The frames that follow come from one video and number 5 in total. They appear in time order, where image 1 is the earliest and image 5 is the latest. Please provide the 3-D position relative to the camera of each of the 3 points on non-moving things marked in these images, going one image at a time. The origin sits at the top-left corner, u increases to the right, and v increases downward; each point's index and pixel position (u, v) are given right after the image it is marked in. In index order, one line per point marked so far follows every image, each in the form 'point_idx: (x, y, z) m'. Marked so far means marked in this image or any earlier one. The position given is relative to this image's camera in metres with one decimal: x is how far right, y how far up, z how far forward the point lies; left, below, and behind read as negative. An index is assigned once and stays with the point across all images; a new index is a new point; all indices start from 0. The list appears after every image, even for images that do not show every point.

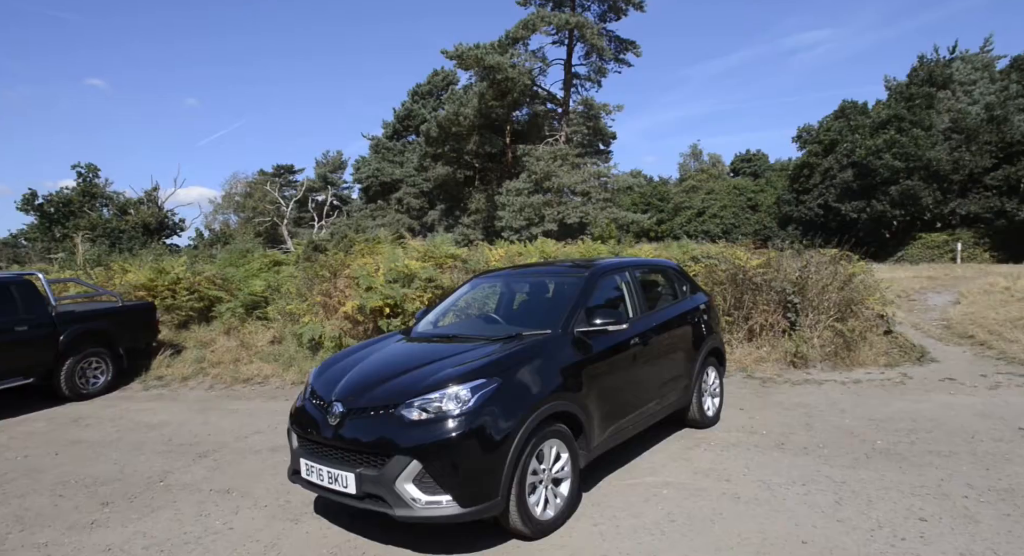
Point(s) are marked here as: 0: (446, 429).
0: (-0.3, -0.8, +2.8) m
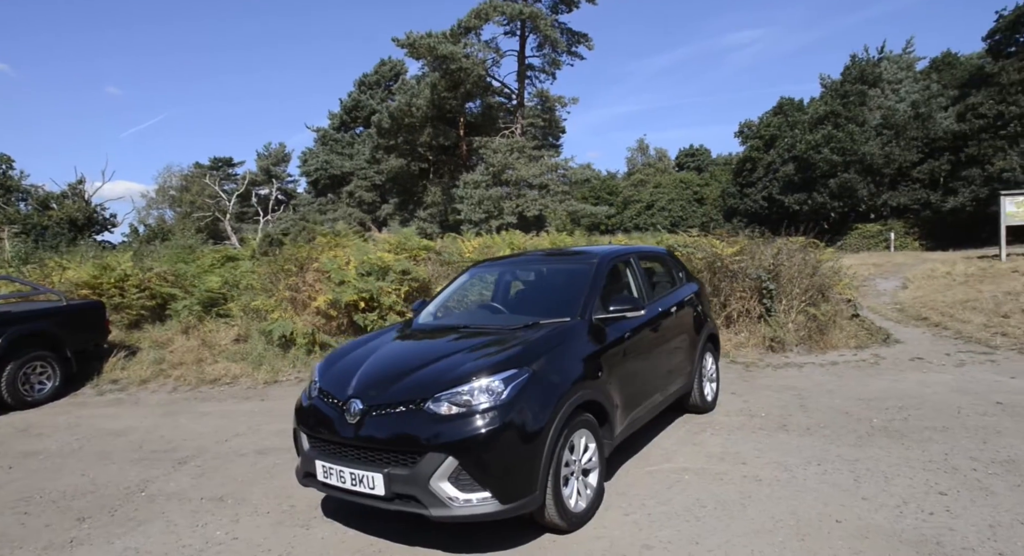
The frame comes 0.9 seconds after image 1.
0: (-0.1, -0.7, +2.7) m
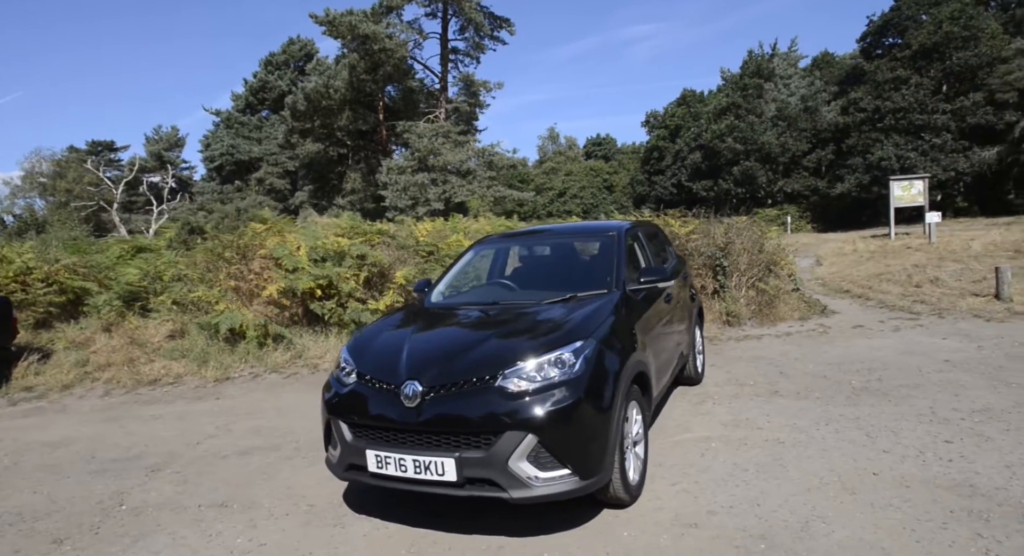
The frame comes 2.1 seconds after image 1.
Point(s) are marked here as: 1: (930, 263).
0: (+0.2, -0.5, +2.6) m
1: (+8.7, +0.3, +11.9) m
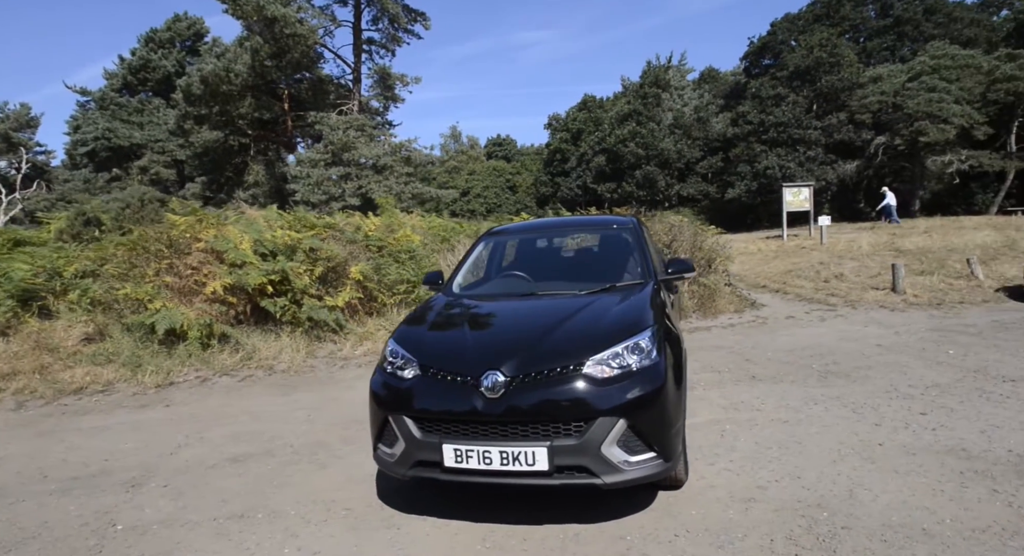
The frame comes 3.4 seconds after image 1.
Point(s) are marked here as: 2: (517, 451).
0: (+0.6, -0.5, +2.6) m
1: (+7.4, +0.4, +13.2) m
2: (0.0, -0.8, +2.5) m
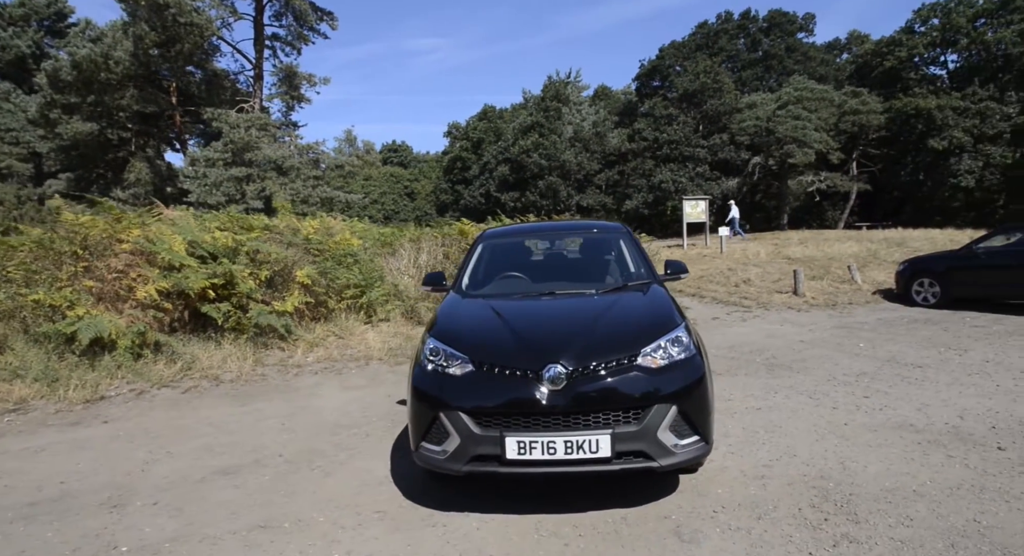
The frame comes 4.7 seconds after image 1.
0: (+0.9, -0.5, +2.8) m
1: (+5.6, +0.2, +14.5) m
2: (+0.3, -0.7, +2.6) m
